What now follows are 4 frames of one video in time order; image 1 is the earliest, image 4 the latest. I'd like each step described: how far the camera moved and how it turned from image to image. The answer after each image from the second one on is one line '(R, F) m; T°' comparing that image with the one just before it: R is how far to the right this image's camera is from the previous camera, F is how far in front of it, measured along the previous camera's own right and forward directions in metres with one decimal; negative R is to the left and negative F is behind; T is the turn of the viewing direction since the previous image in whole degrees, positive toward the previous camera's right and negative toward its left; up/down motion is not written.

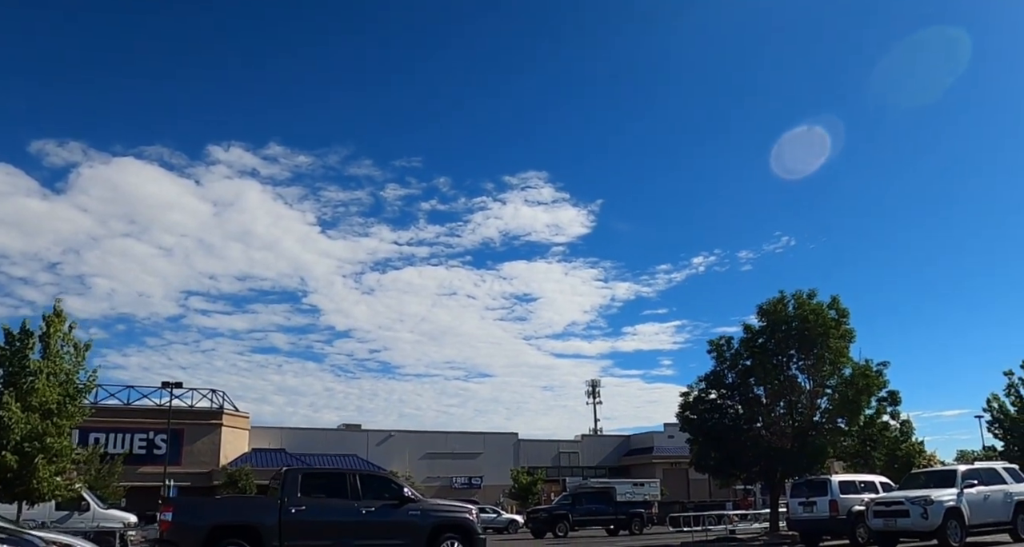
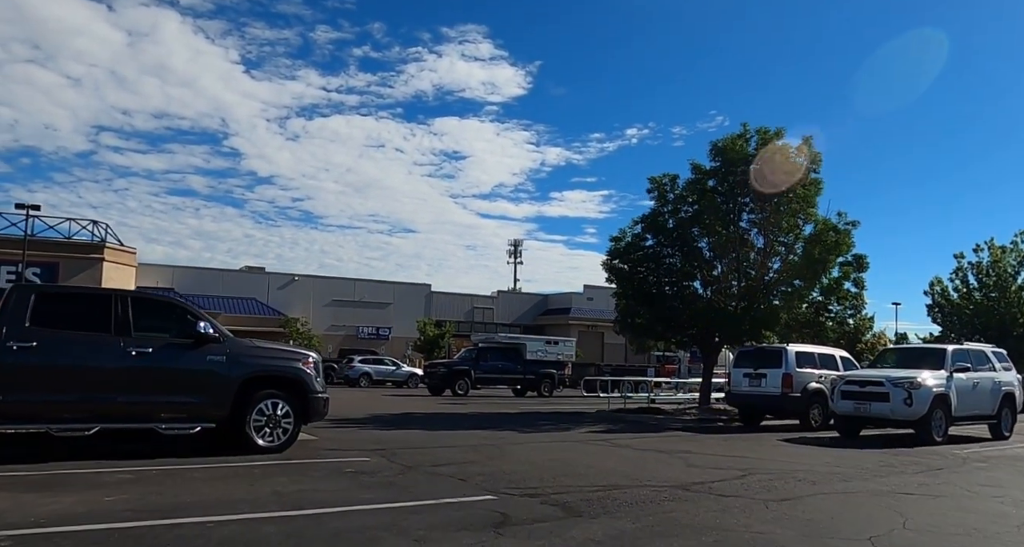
(+0.9, +5.1) m; +6°
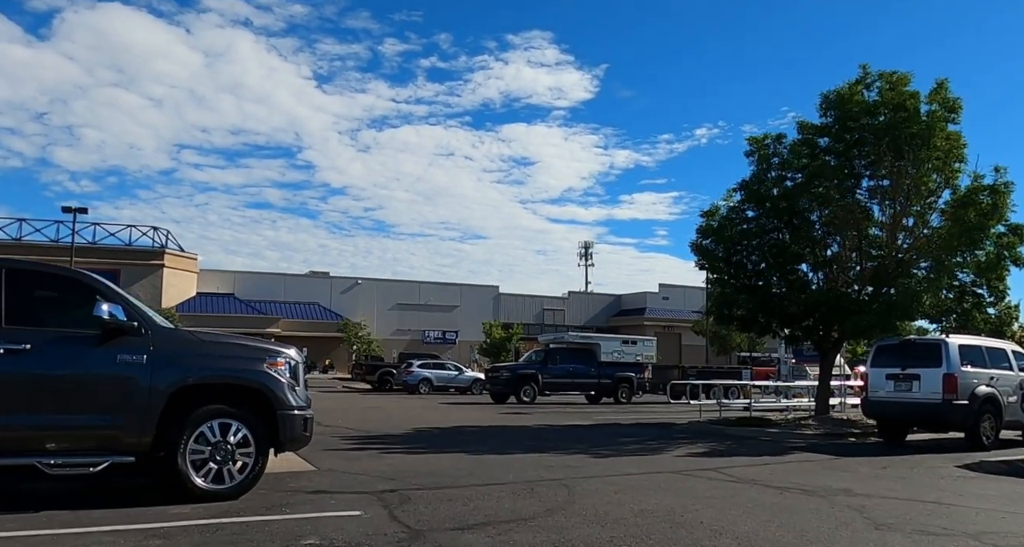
(0.0, +3.7) m; -5°
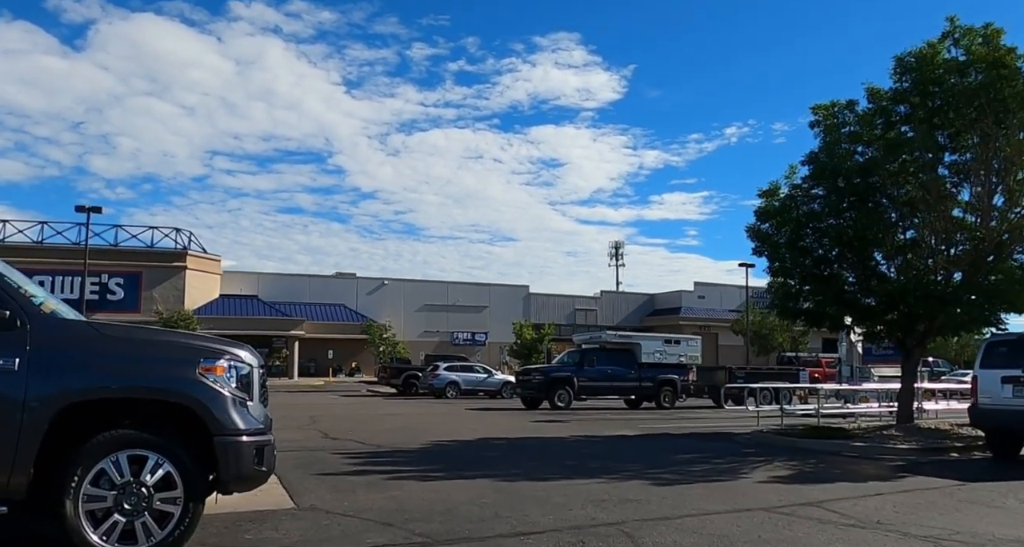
(-0.1, +2.2) m; -2°
